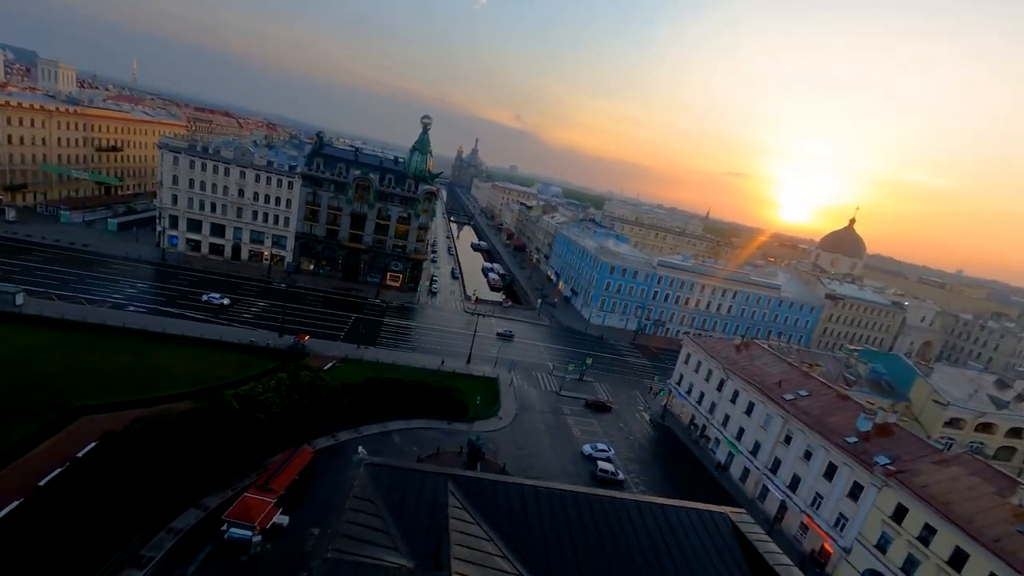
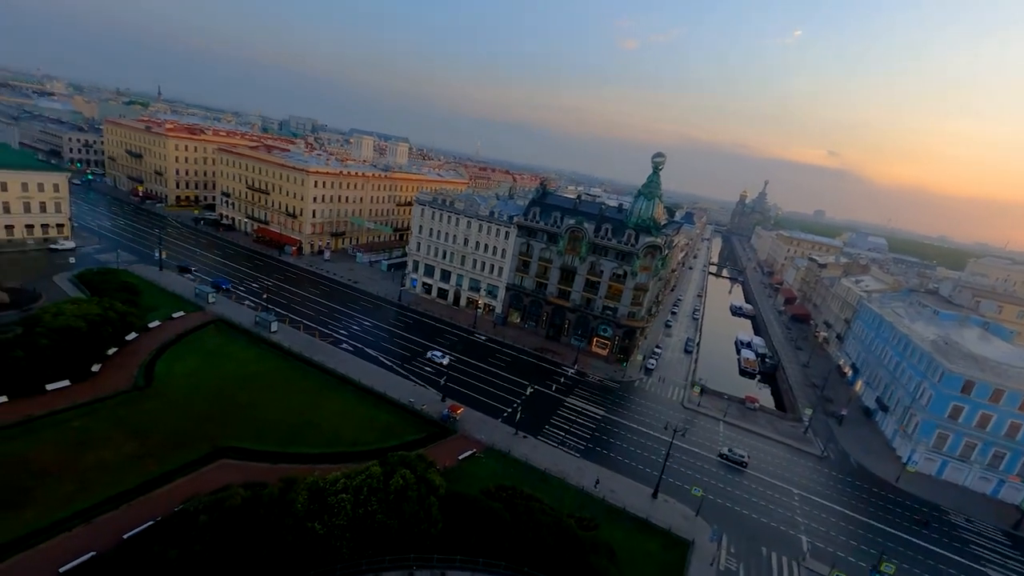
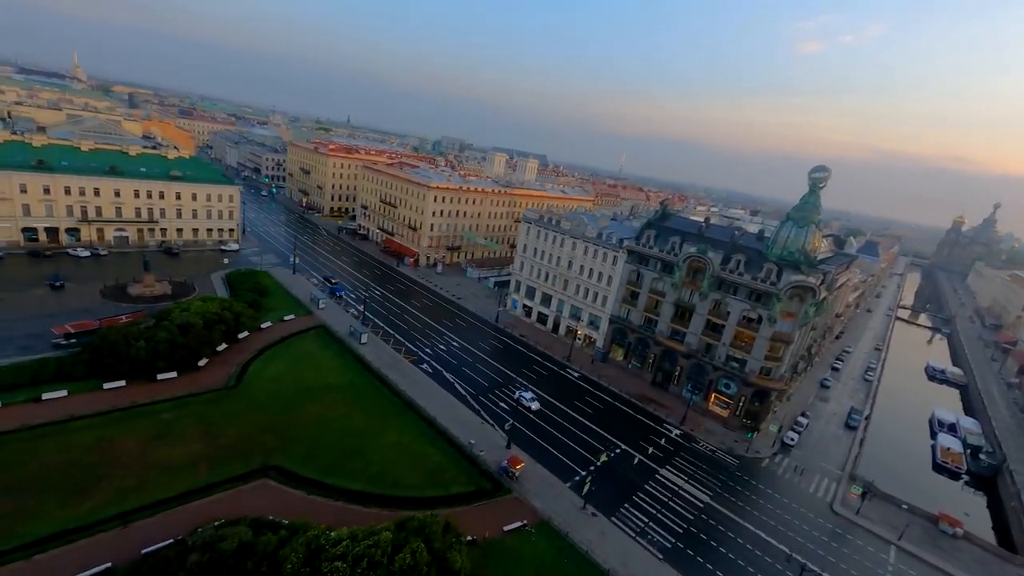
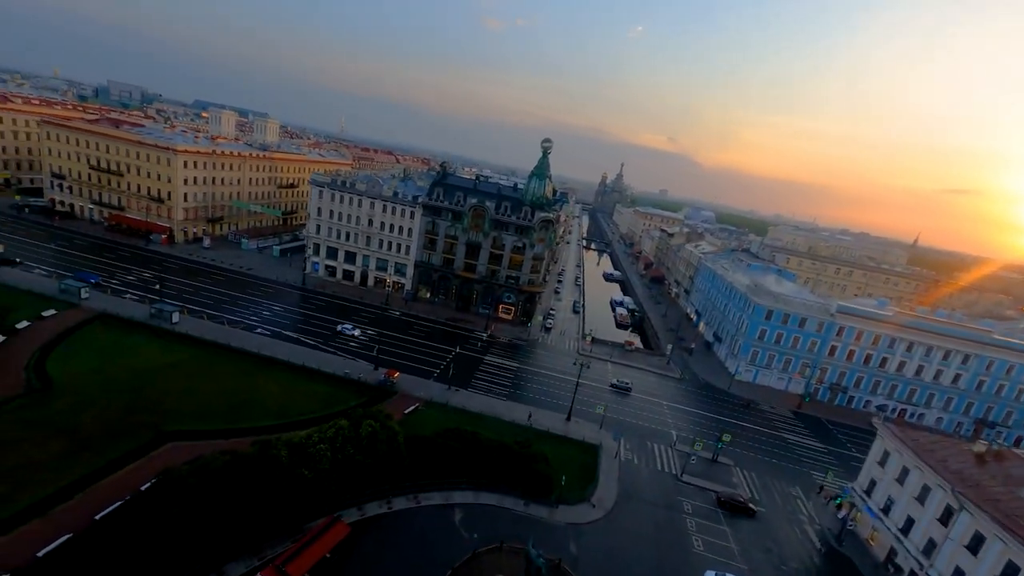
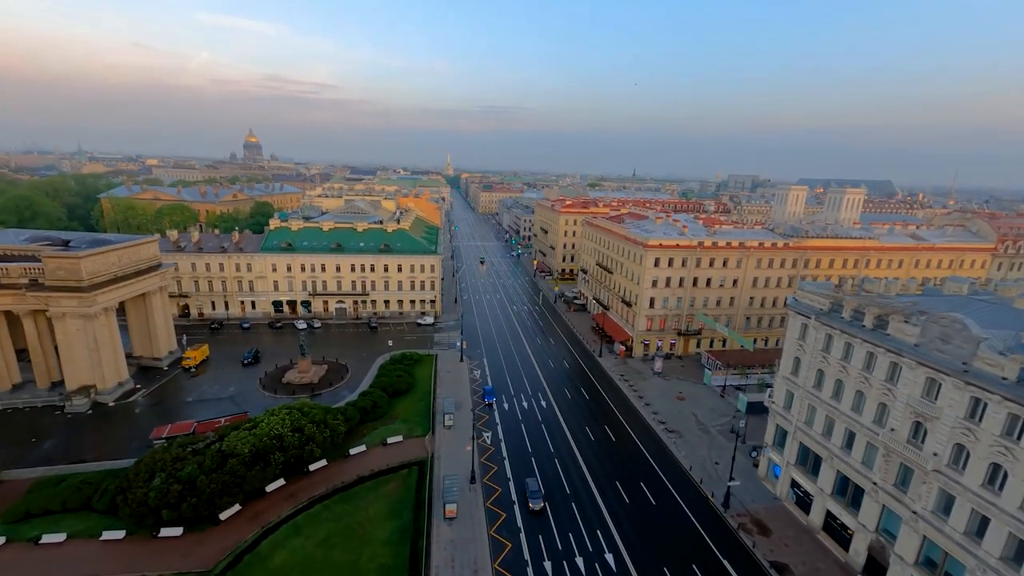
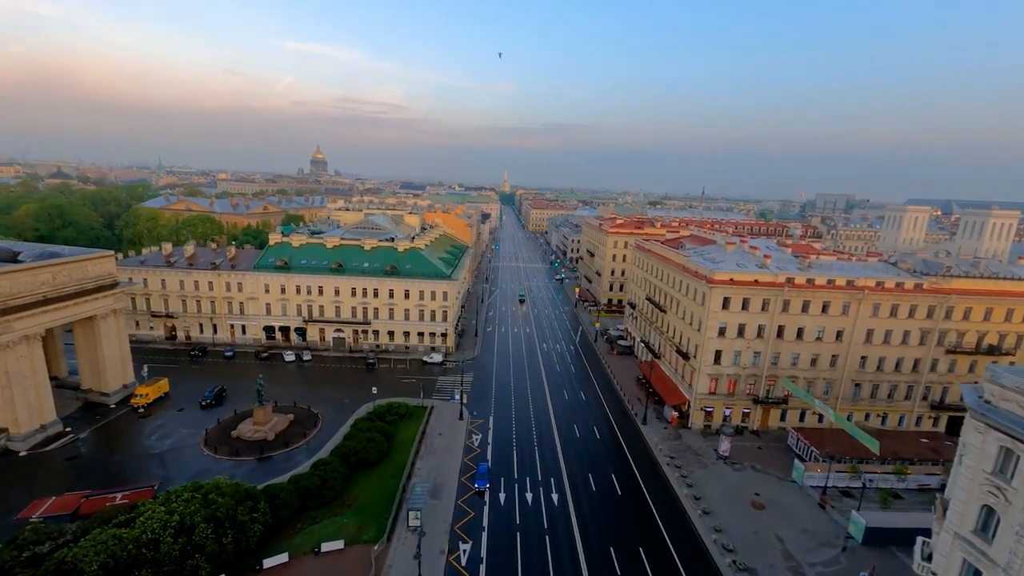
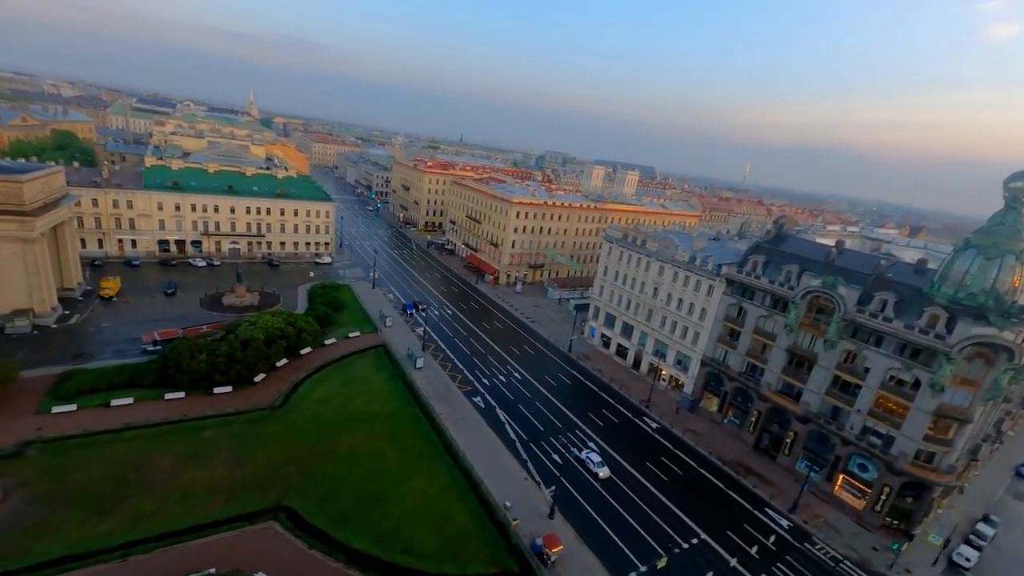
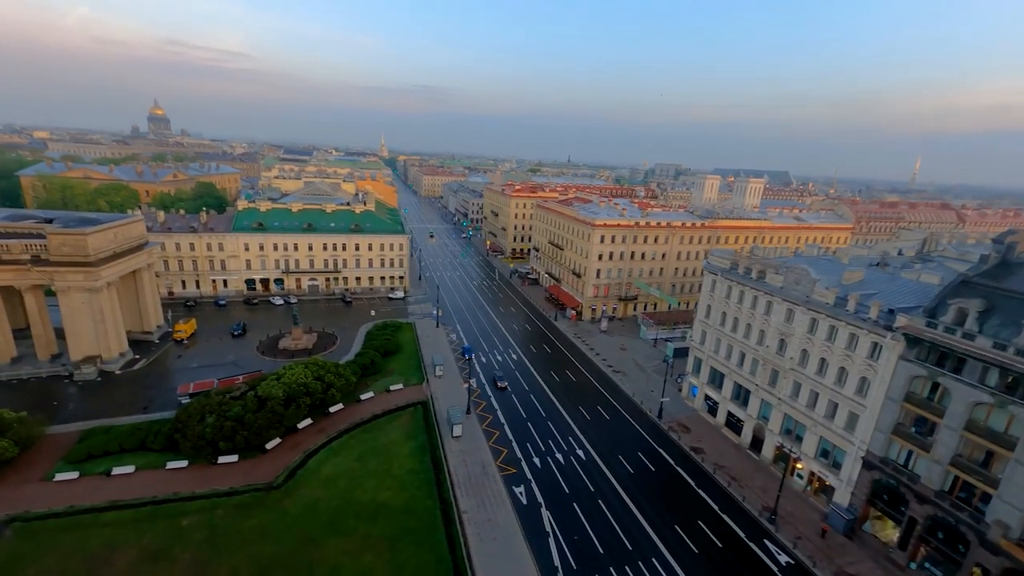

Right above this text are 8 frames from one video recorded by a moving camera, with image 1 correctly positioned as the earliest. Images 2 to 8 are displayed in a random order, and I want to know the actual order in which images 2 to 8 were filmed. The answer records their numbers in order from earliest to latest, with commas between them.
4, 2, 3, 7, 8, 5, 6
